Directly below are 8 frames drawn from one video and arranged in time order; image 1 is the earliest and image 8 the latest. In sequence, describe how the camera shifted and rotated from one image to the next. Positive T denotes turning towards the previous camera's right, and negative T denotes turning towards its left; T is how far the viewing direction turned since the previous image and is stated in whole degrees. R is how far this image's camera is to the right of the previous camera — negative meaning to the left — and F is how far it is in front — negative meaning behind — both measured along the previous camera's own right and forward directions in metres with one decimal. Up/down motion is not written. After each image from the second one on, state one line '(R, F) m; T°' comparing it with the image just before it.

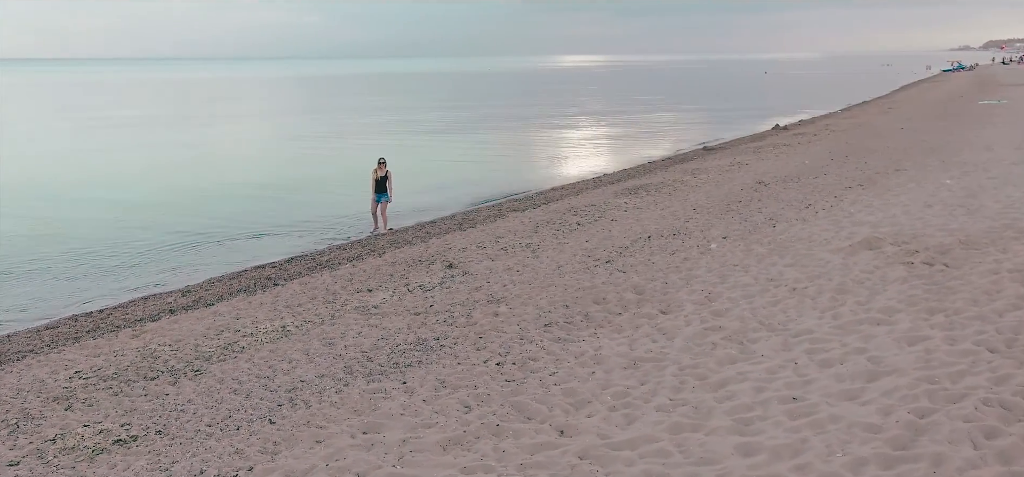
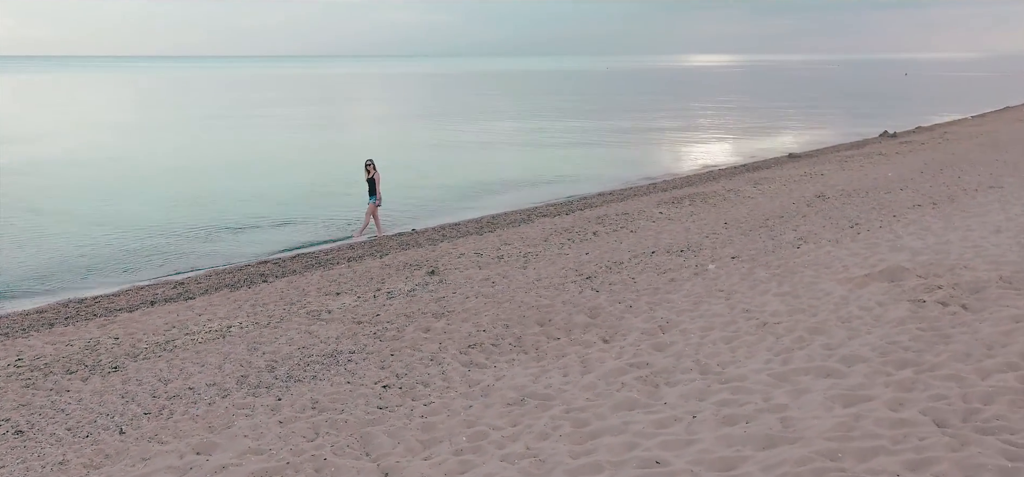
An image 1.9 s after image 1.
(+2.6, +1.2) m; -10°
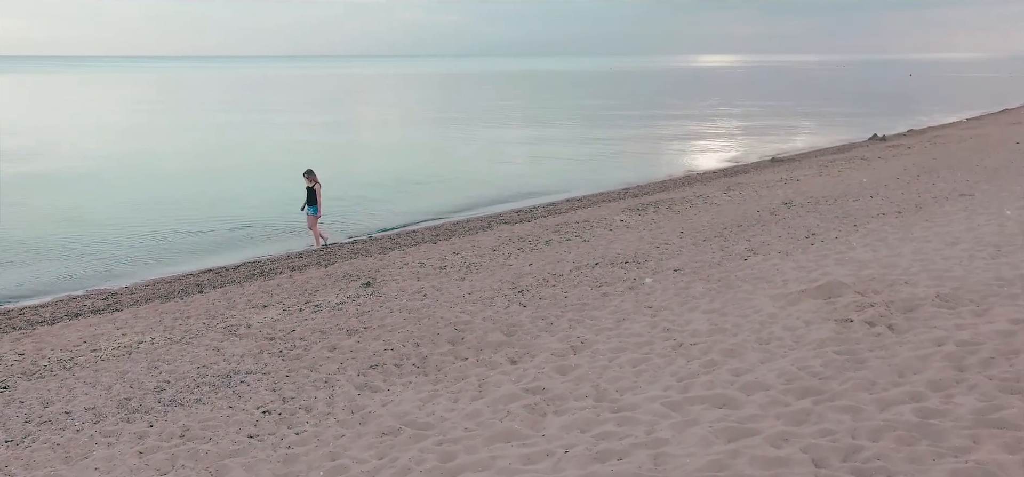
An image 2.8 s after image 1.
(+1.3, +0.5) m; -2°
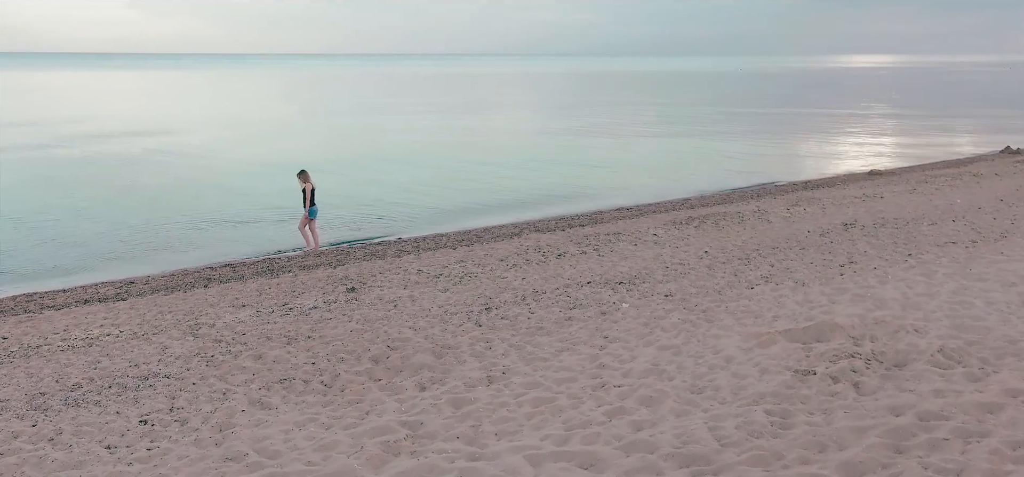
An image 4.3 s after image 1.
(+2.4, +1.1) m; -11°
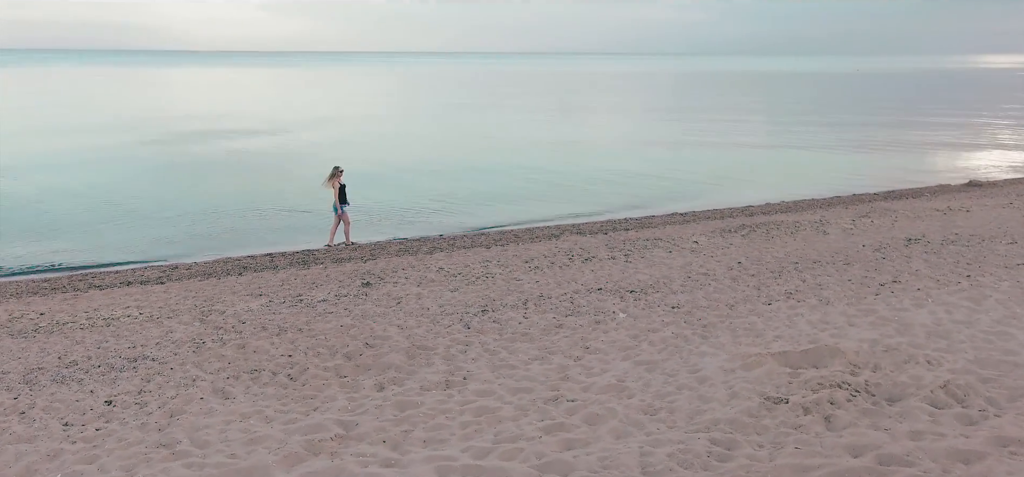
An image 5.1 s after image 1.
(+1.6, +0.5) m; -9°
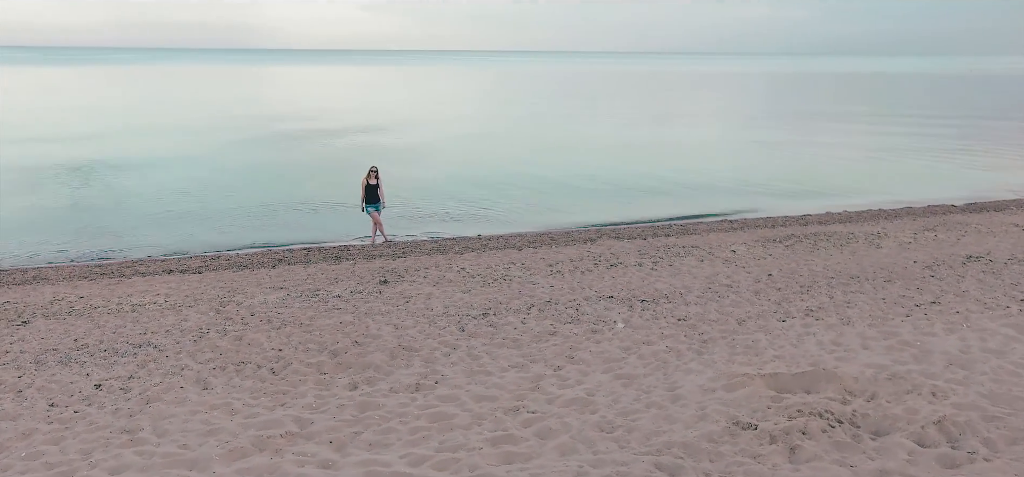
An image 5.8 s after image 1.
(+1.3, +0.3) m; -8°
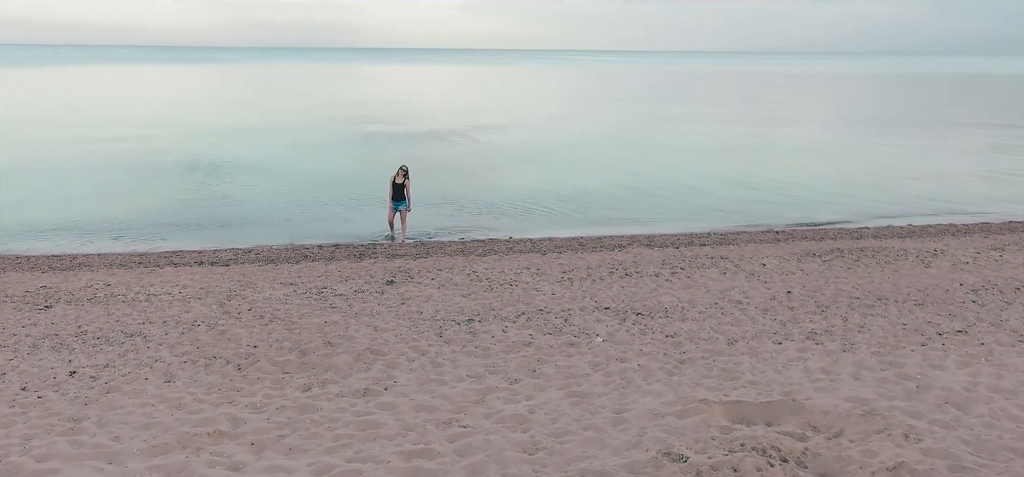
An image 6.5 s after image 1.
(+1.5, +0.5) m; -8°
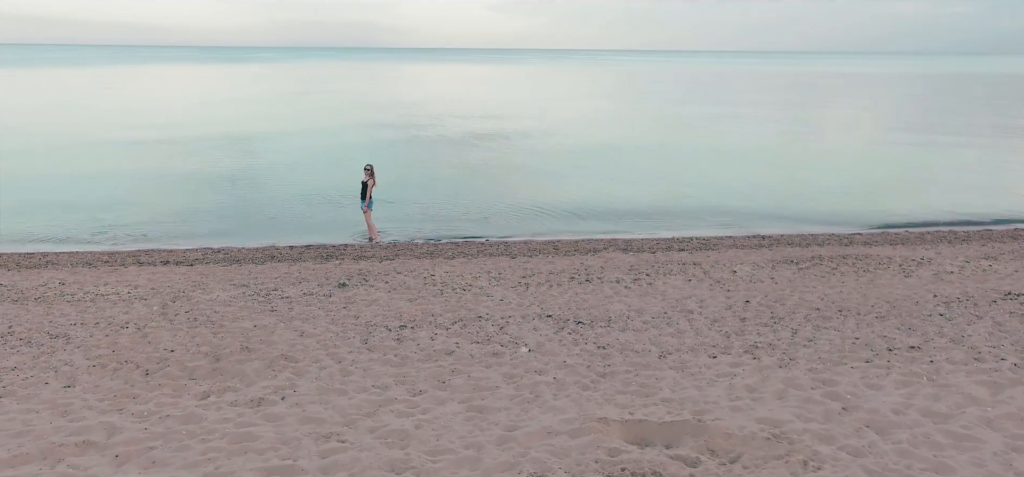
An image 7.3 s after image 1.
(+1.3, +0.5) m; -4°
